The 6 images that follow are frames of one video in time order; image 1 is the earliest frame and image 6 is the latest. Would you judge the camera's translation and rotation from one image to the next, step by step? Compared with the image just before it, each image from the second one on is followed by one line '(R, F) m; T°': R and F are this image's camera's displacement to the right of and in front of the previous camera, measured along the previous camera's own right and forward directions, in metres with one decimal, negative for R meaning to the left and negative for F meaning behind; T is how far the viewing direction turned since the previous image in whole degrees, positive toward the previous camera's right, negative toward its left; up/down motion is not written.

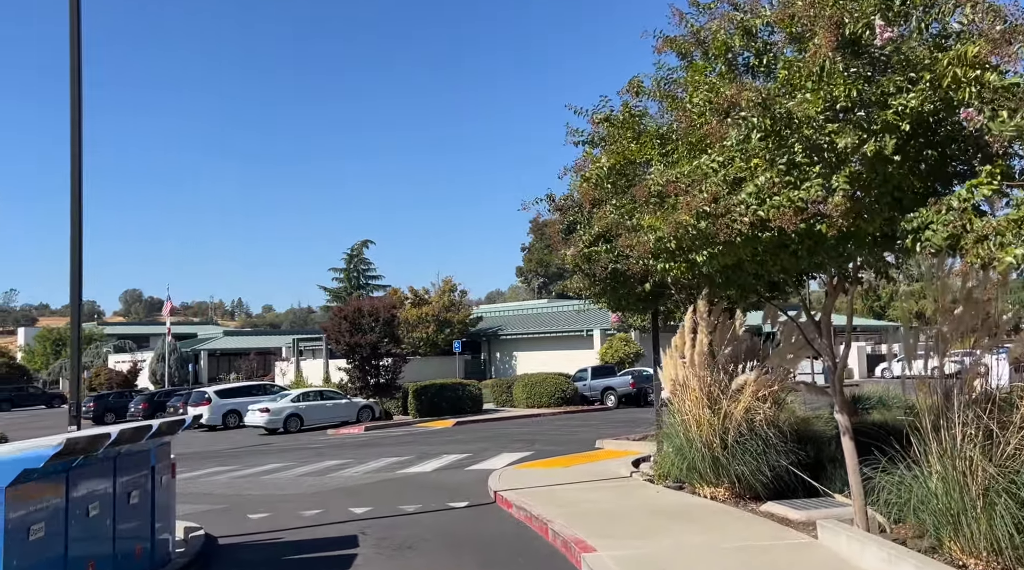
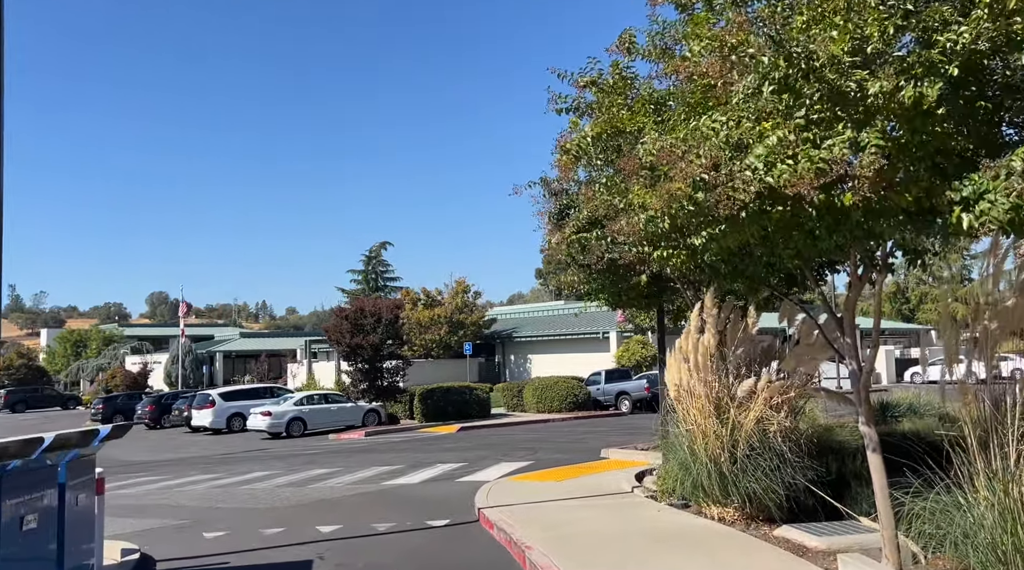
(+0.5, +1.3) m; -2°
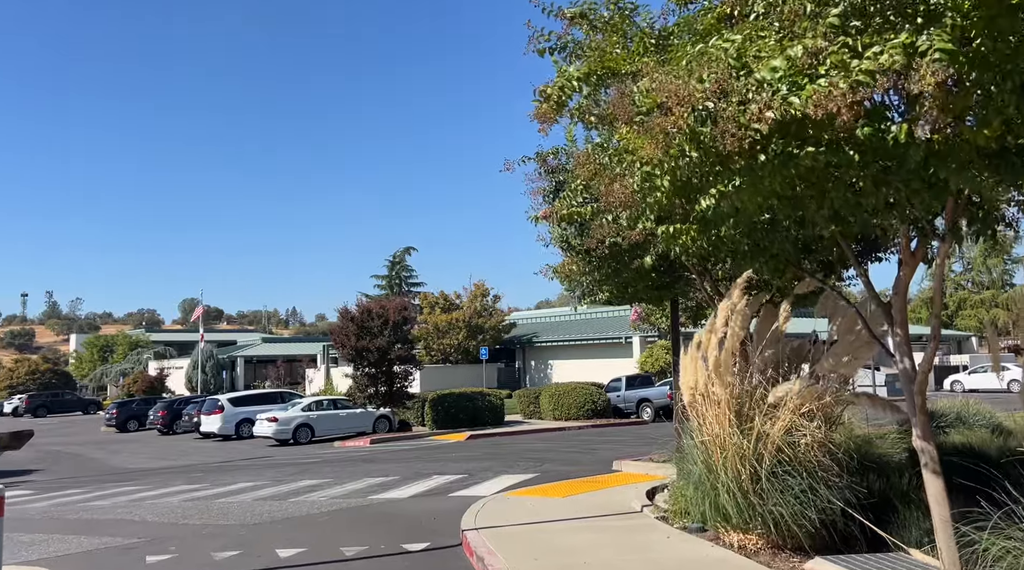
(+0.4, +1.5) m; -2°
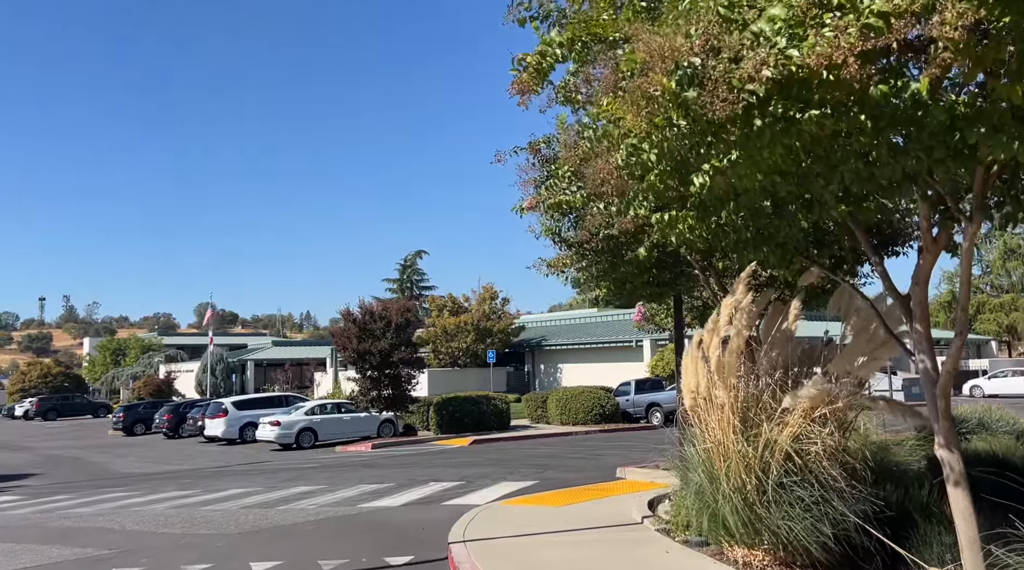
(+0.3, +0.6) m; -1°
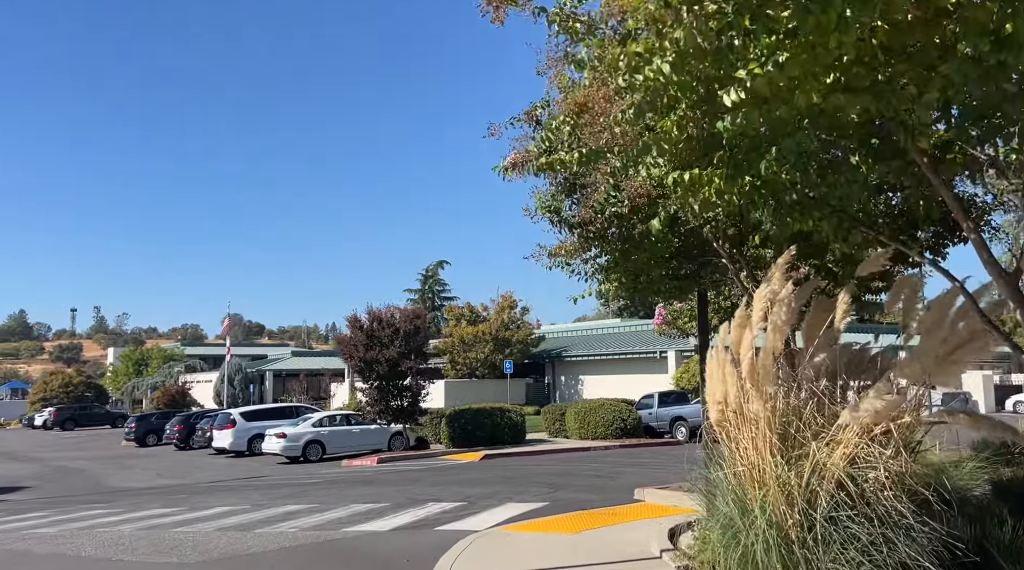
(+0.3, +1.4) m; -2°
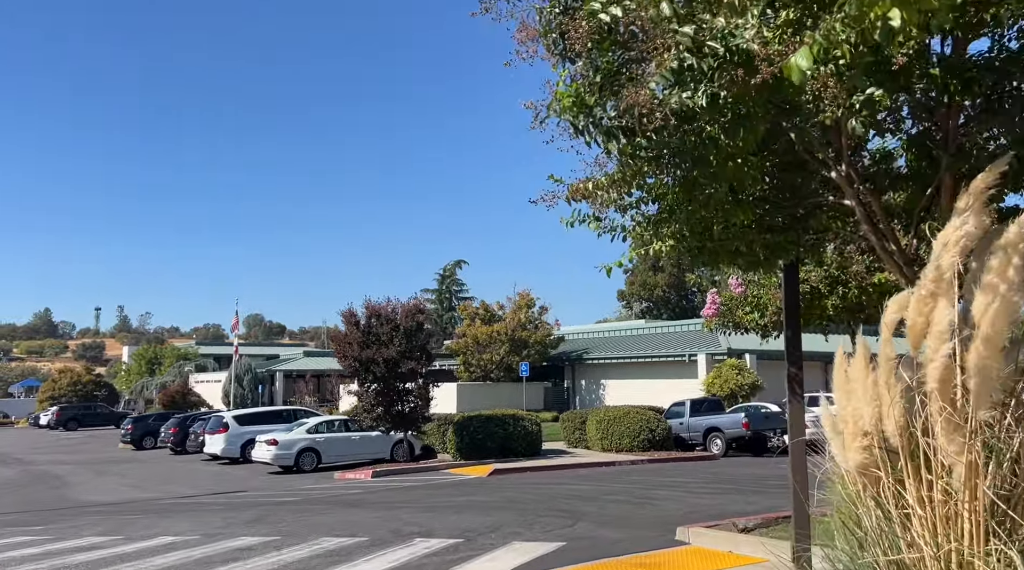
(+0.1, +2.9) m; -1°
